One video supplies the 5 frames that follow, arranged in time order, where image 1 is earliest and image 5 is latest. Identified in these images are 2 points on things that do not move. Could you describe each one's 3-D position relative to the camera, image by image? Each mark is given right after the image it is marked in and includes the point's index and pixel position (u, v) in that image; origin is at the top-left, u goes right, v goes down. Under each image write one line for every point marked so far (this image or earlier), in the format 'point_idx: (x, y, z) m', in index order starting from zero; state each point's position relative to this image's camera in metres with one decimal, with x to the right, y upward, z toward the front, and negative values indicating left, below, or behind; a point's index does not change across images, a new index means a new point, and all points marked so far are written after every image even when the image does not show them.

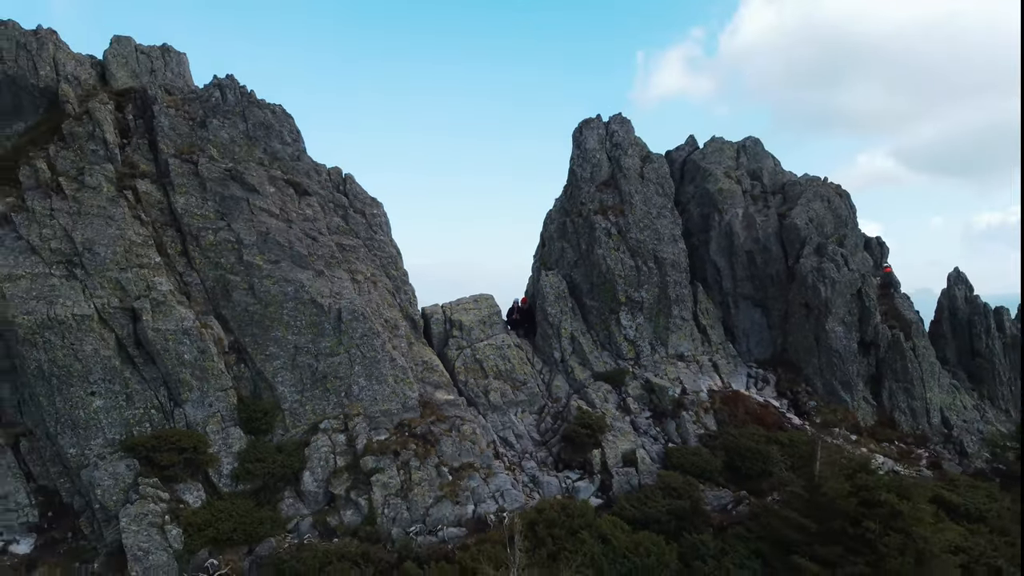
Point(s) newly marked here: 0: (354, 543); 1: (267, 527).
0: (-5.5, -8.7, +18.6) m
1: (-8.5, -8.2, +18.8) m
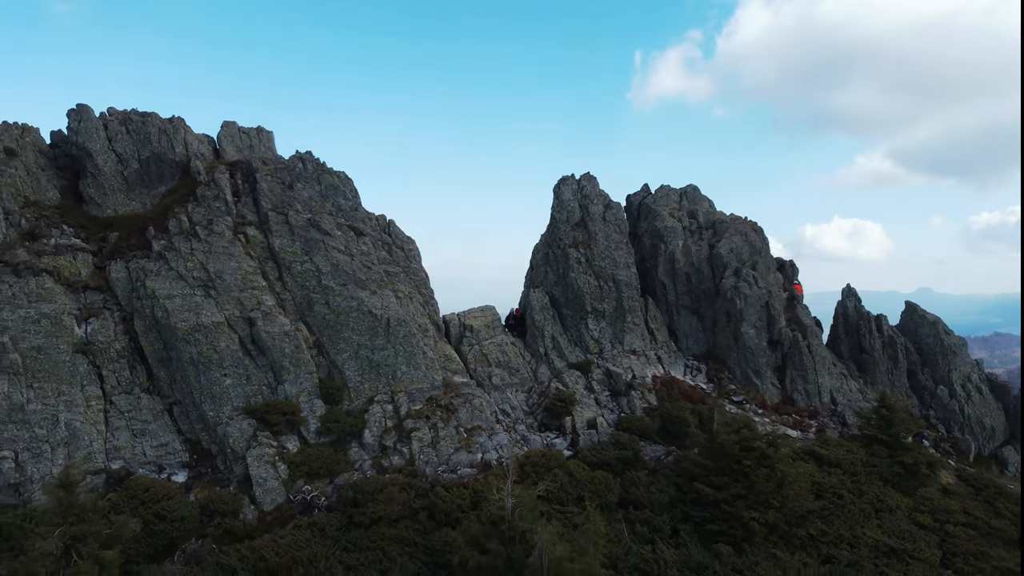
0: (-5.7, -9.5, +27.7) m
1: (-8.7, -9.0, +28.0) m
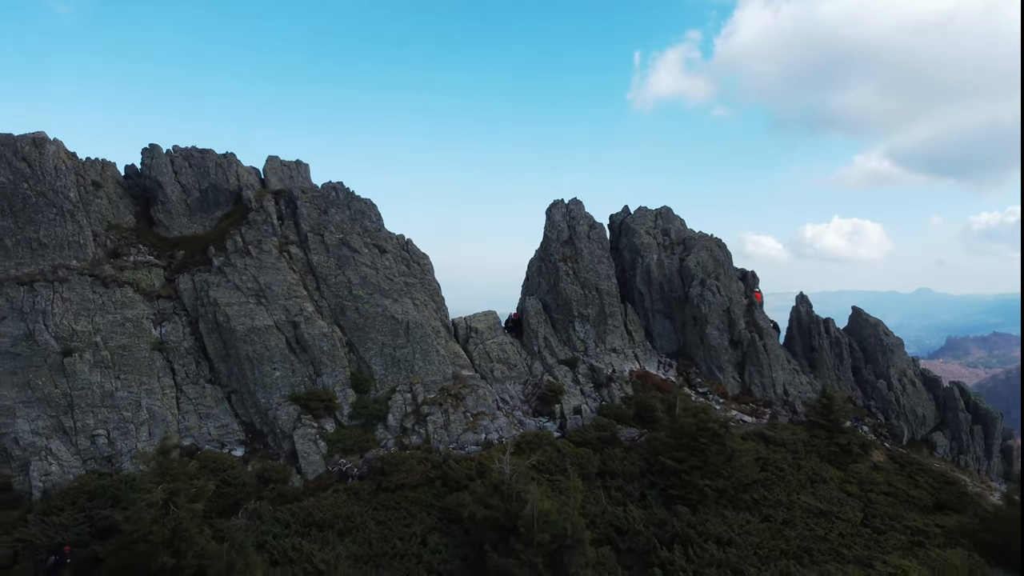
0: (-5.8, -10.1, +33.8) m
1: (-8.8, -9.6, +34.1) m
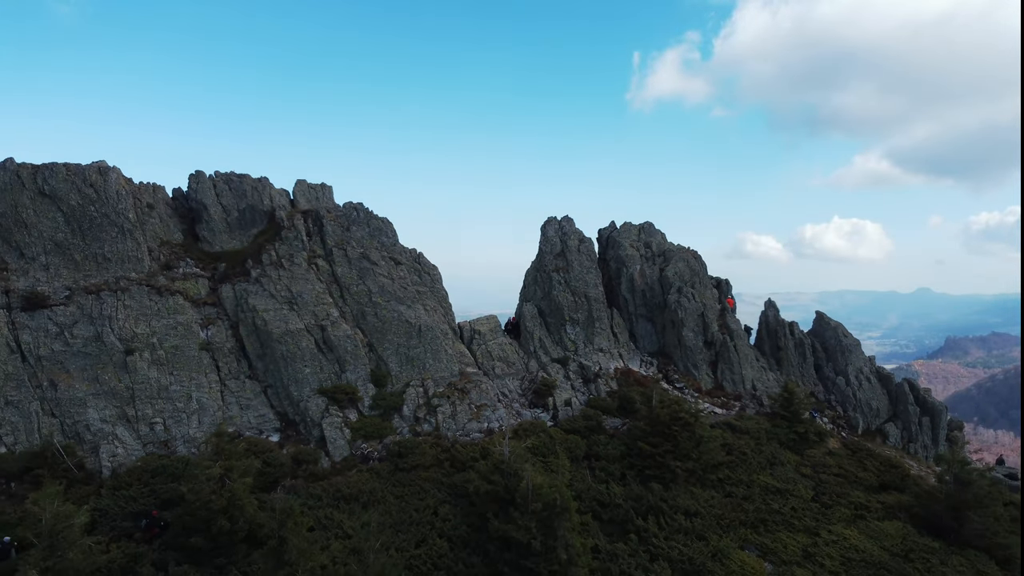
0: (-5.9, -10.7, +39.2) m
1: (-8.9, -10.2, +39.5) m
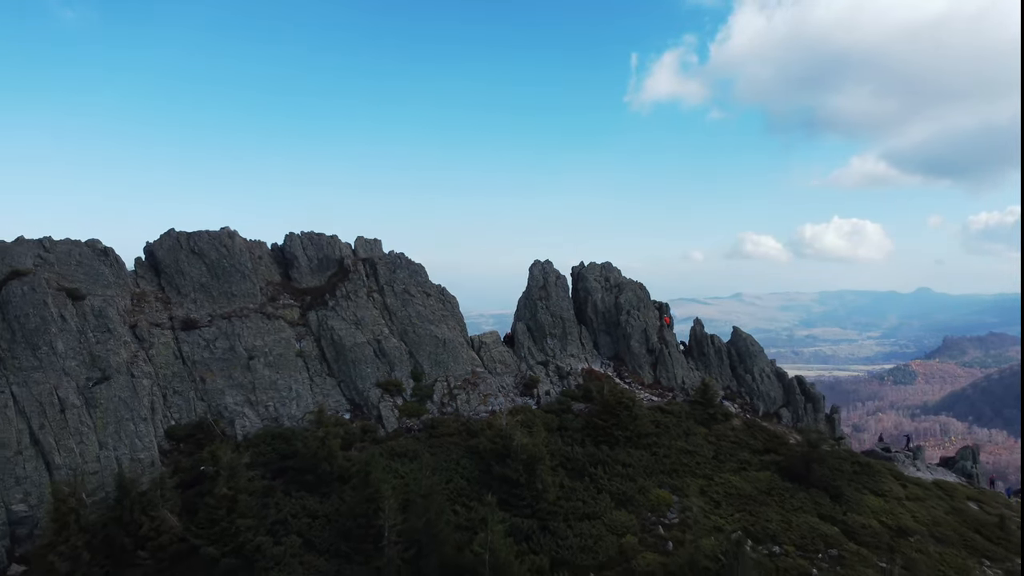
0: (-6.3, -13.4, +57.7) m
1: (-9.3, -12.9, +58.0) m
